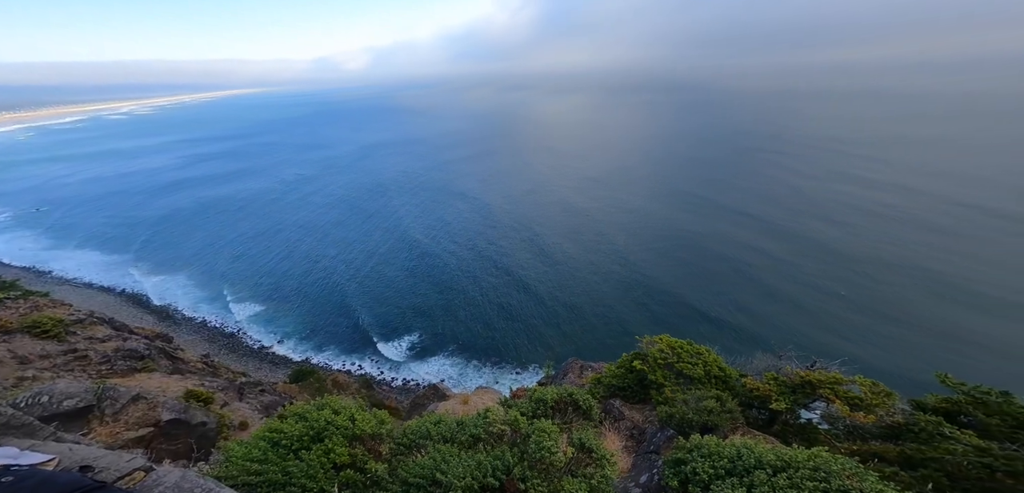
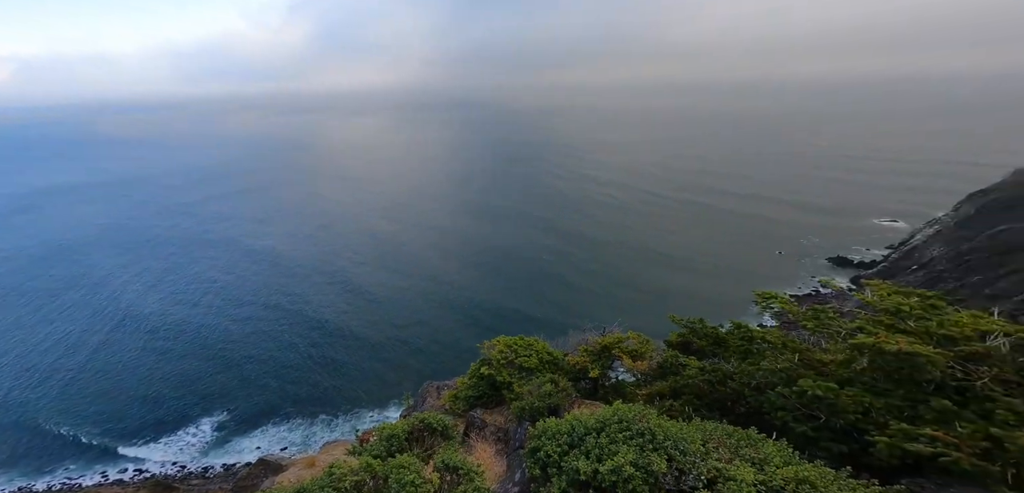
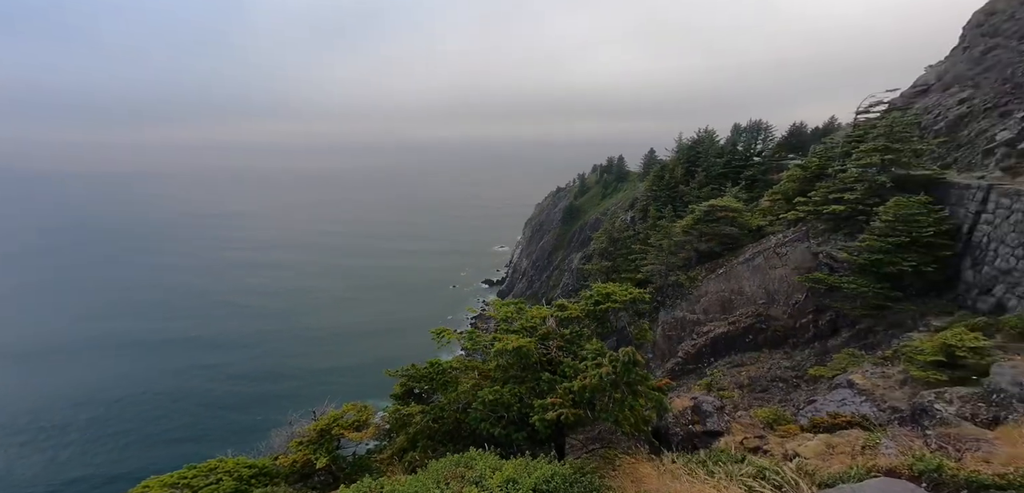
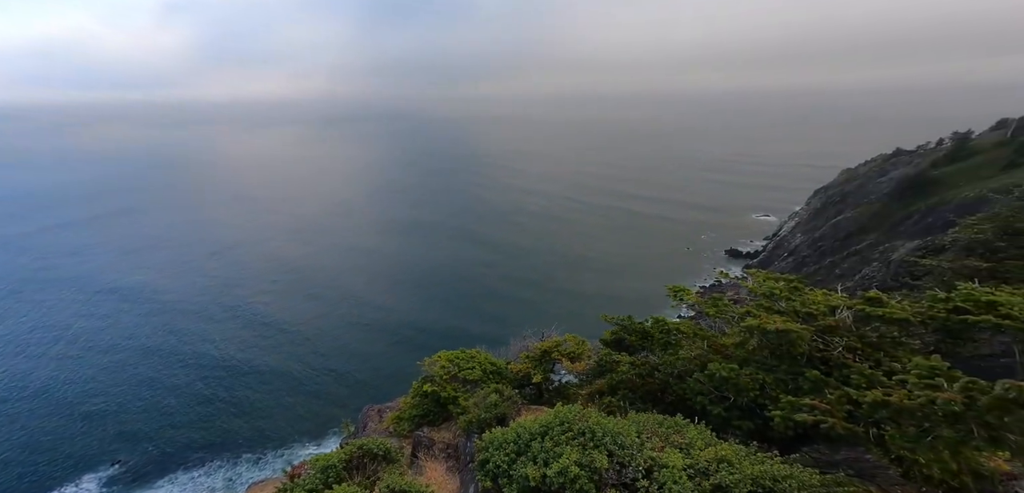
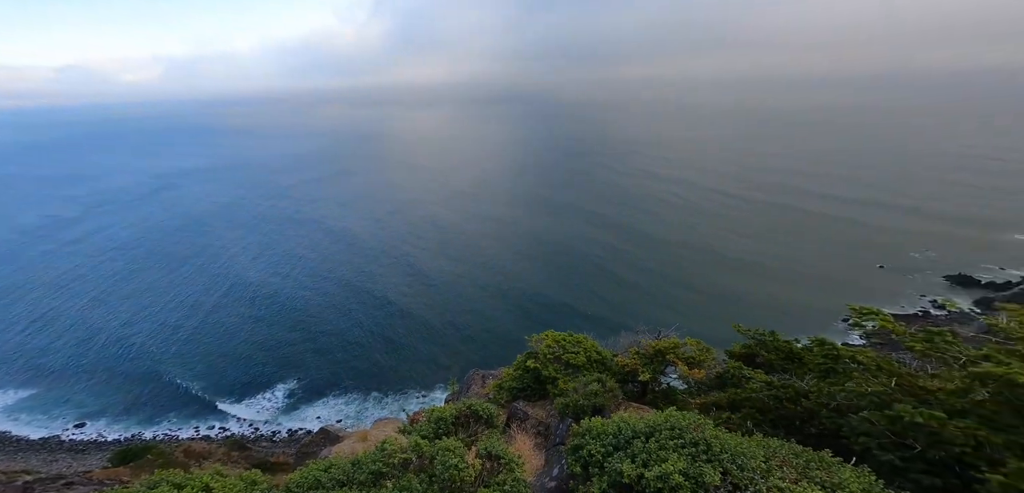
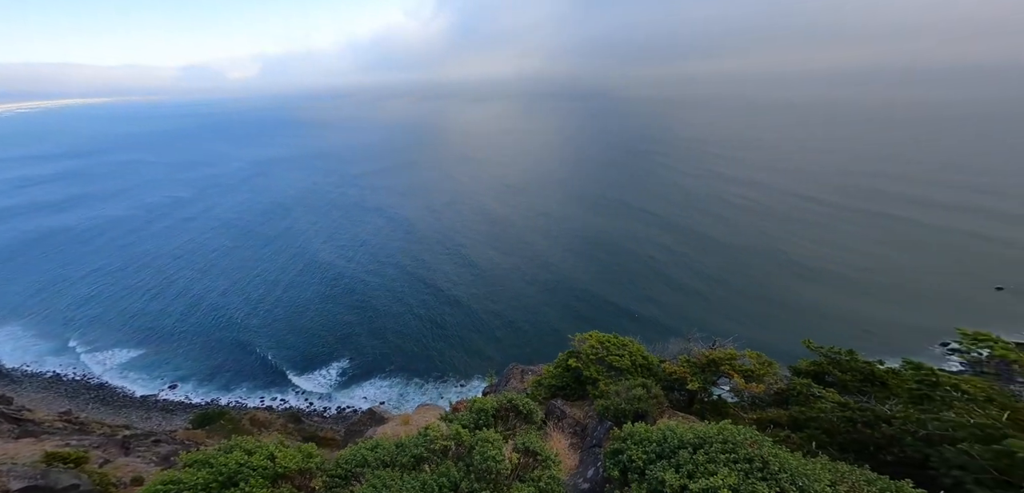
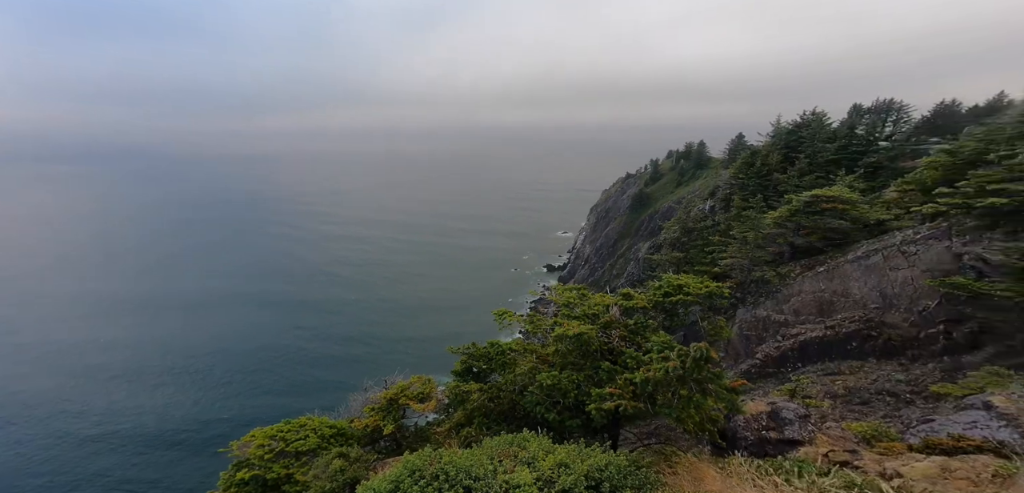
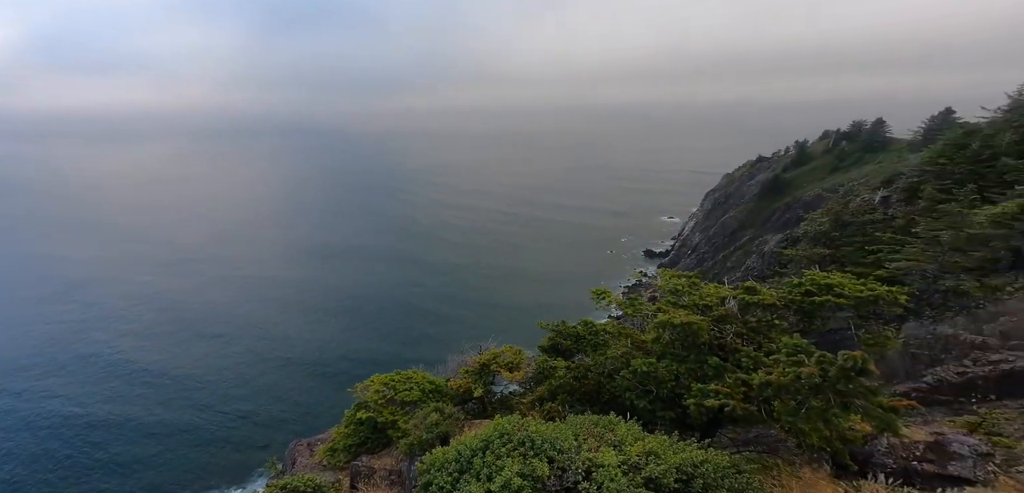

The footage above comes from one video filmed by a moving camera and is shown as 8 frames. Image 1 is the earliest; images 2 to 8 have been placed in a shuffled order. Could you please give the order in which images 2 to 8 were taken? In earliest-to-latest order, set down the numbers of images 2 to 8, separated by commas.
6, 5, 2, 4, 8, 7, 3
